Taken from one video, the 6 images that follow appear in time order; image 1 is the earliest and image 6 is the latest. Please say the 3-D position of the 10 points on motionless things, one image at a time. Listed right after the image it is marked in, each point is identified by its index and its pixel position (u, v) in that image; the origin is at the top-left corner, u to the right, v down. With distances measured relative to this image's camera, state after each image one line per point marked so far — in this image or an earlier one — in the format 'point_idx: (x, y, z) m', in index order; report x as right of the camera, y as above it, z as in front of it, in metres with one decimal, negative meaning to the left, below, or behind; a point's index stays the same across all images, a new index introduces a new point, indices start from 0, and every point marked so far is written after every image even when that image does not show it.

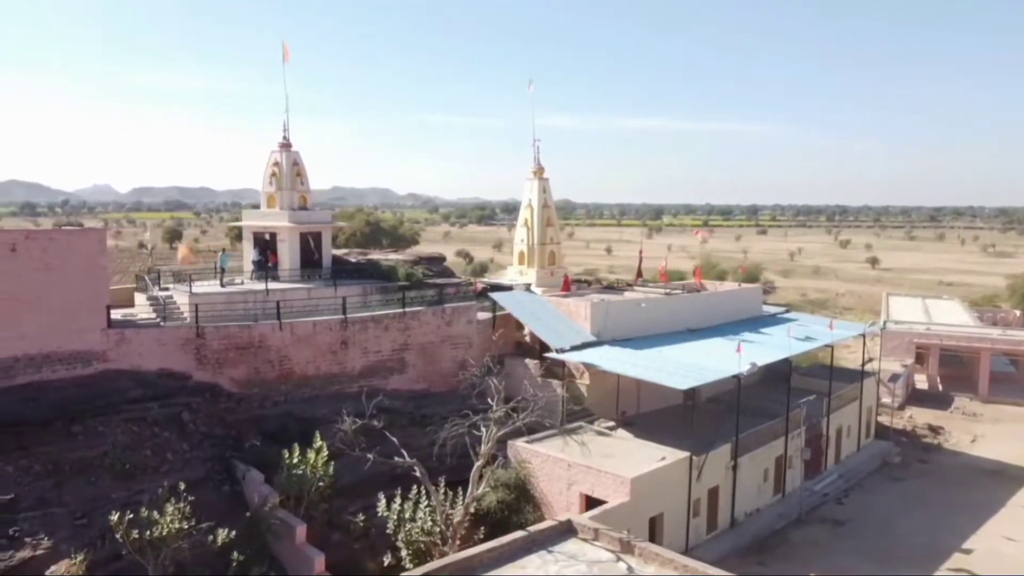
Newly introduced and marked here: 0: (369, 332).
0: (-3.3, -1.0, +18.2) m
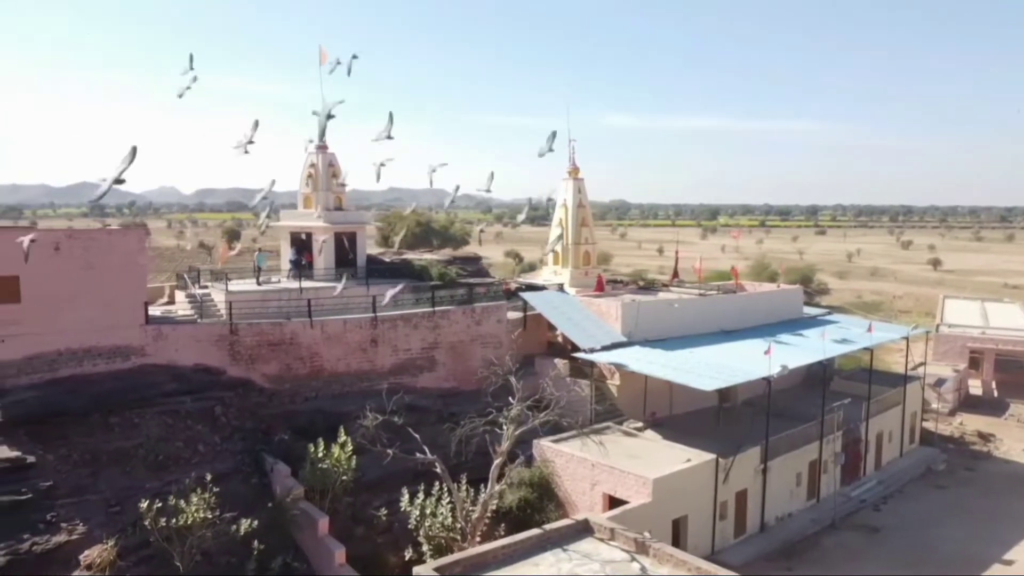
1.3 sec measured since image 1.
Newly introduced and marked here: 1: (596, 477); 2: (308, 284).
0: (-2.6, -1.0, +18.5) m
1: (+1.7, -3.8, +16.1) m
2: (-5.0, +0.1, +19.5) m
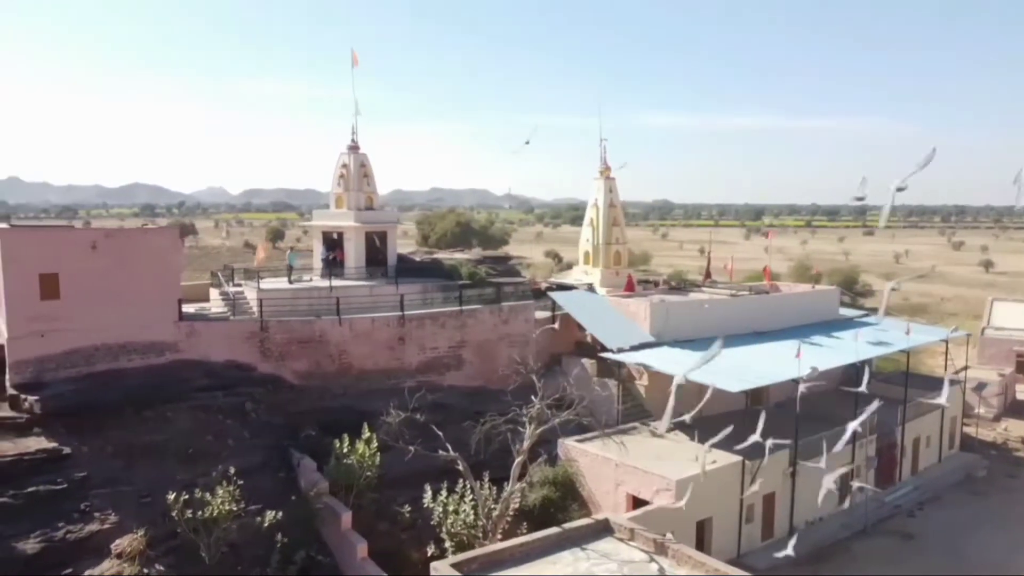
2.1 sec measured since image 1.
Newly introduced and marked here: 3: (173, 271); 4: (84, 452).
0: (-2.0, -0.9, +18.7) m
1: (+2.2, -3.8, +16.0) m
2: (-4.3, +0.1, +19.8) m
3: (-7.0, +0.4, +16.5) m
4: (-7.6, -2.9, +14.1) m
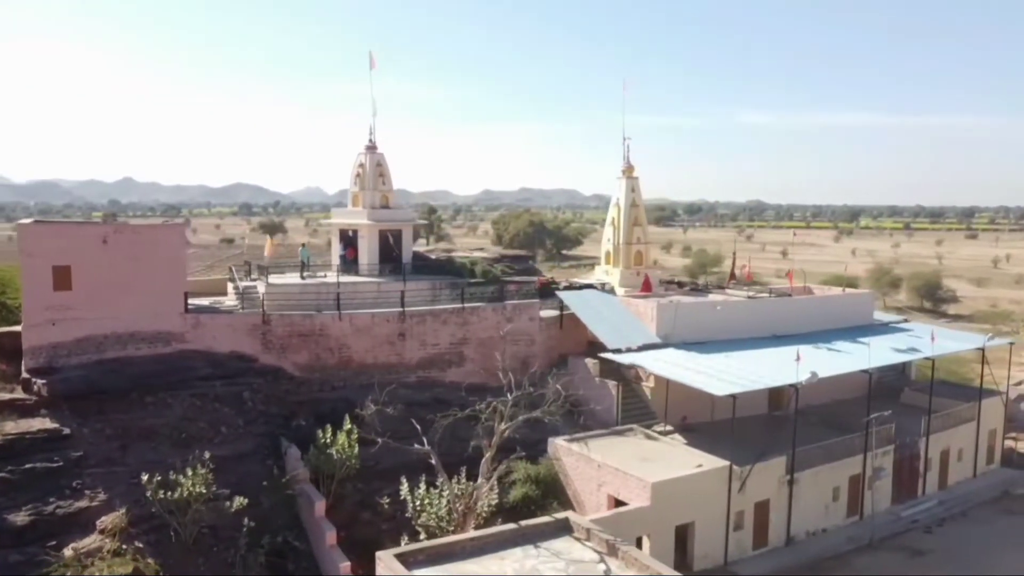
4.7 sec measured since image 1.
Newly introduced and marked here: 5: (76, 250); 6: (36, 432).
0: (-2.0, -0.9, +19.0) m
1: (+1.8, -3.8, +15.9) m
2: (-4.2, +0.2, +20.3) m
3: (-7.2, +0.5, +17.4) m
4: (-8.1, -2.8, +15.1) m
5: (-8.9, +0.8, +16.3) m
6: (-8.7, -2.6, +14.6) m
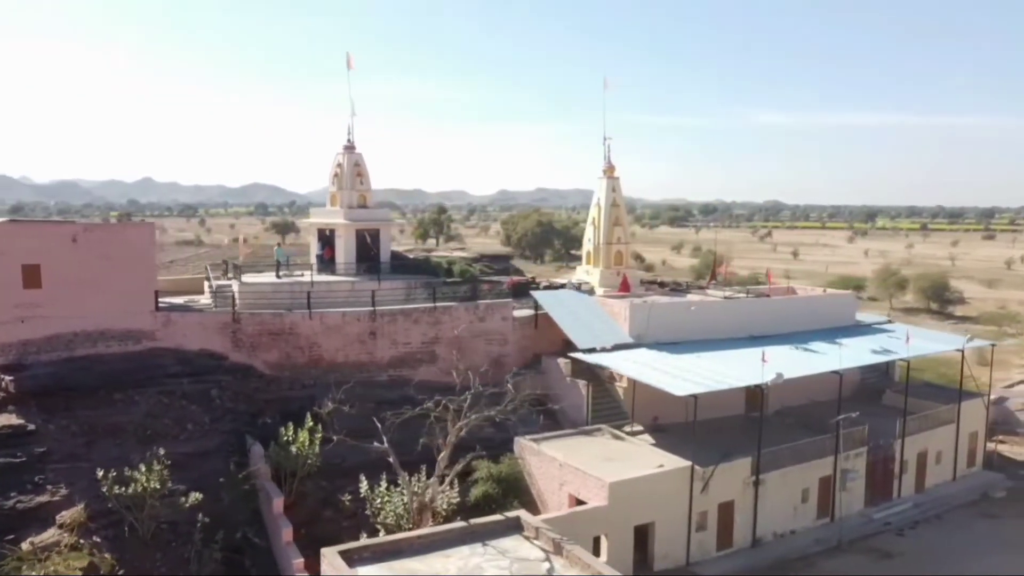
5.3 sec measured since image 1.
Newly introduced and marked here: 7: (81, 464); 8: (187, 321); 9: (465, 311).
0: (-2.7, -0.9, +19.1) m
1: (+1.0, -3.8, +15.9) m
2: (-4.9, +0.2, +20.5) m
3: (-8.0, +0.5, +17.6) m
4: (-8.9, -2.7, +15.3) m
5: (-9.7, +0.8, +16.6) m
6: (-9.5, -2.6, +14.9) m
7: (-8.1, -3.3, +14.9) m
8: (-7.2, -0.7, +17.7) m
9: (-1.1, -0.6, +19.7) m
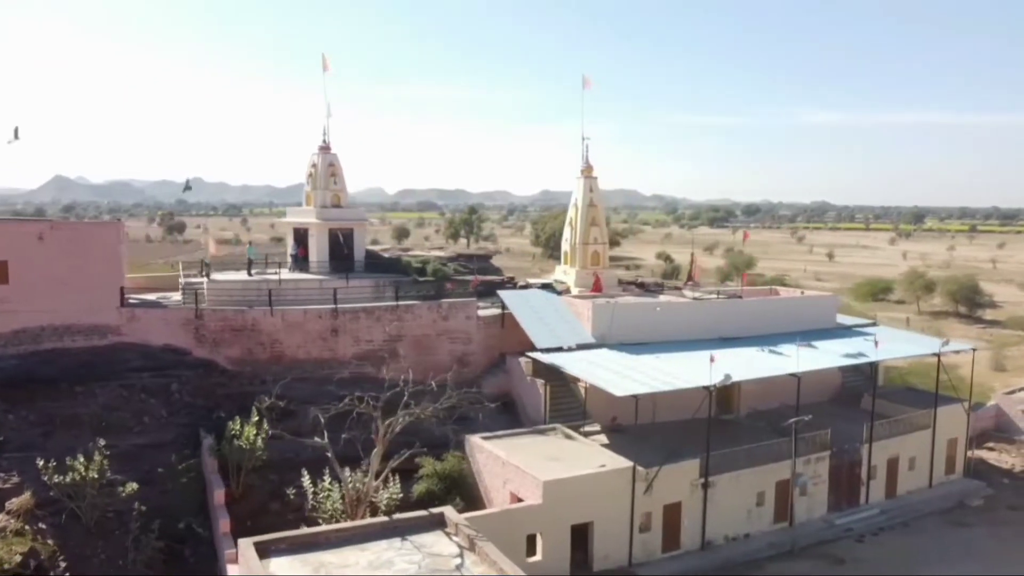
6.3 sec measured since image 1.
0: (-3.7, -0.8, +19.4) m
1: (-0.1, -3.8, +16.0) m
2: (-5.8, +0.3, +20.9) m
3: (-9.0, +0.6, +18.1) m
4: (-10.0, -2.6, +15.9) m
5: (-10.7, +0.9, +17.2) m
6: (-10.7, -2.5, +15.5) m
7: (-9.3, -3.2, +15.4) m
8: (-8.3, -0.7, +18.2) m
9: (-2.1, -0.5, +19.9) m
